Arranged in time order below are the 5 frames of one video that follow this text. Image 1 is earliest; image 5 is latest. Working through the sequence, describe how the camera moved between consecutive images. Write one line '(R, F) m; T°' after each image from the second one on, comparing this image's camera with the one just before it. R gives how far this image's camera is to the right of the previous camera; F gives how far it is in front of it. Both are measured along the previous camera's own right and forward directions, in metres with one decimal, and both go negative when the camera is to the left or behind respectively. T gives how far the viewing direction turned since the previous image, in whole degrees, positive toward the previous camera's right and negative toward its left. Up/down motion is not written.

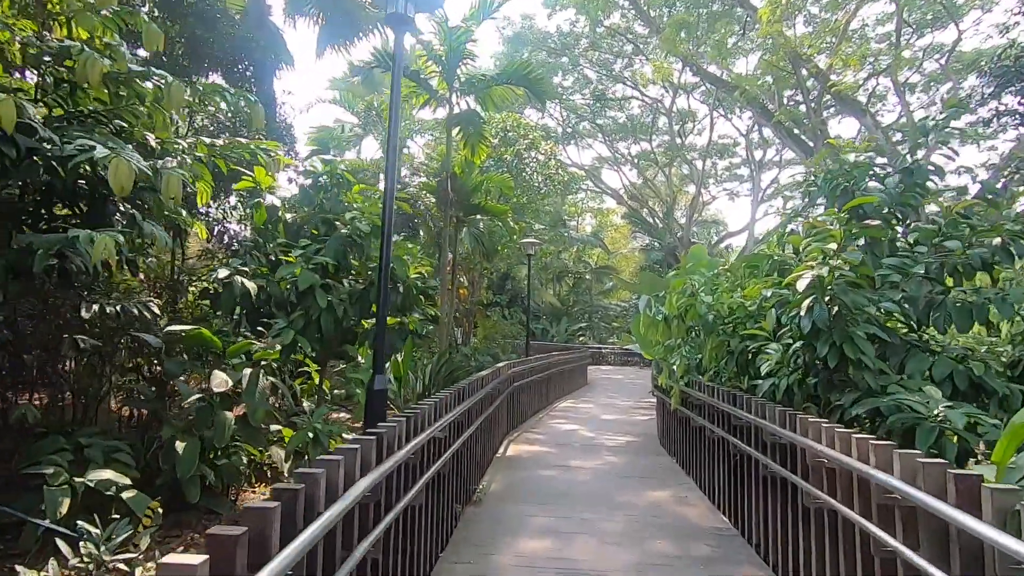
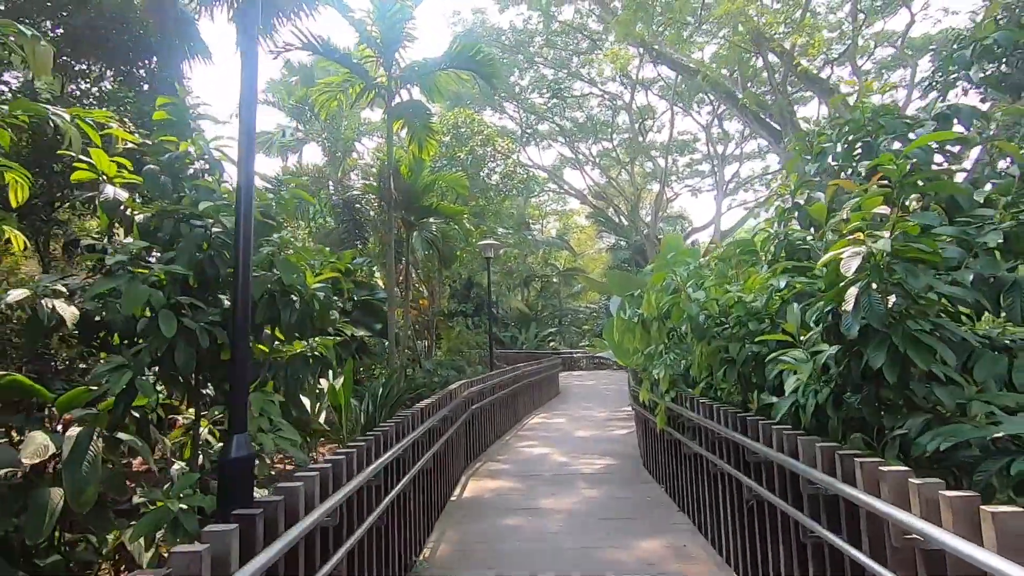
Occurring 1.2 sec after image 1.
(+0.2, +1.0) m; +3°
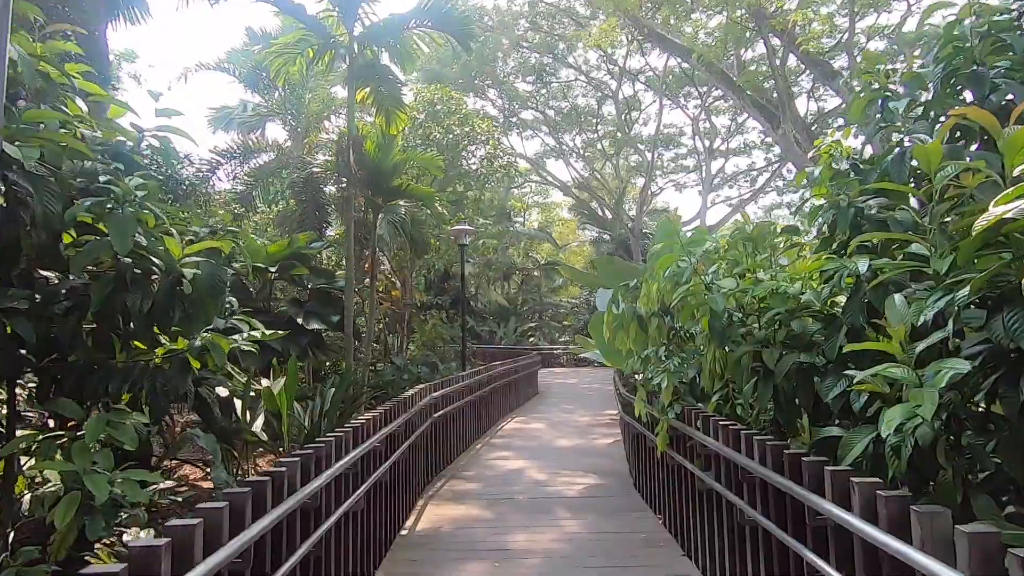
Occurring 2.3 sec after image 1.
(+0.1, +0.9) m; +2°
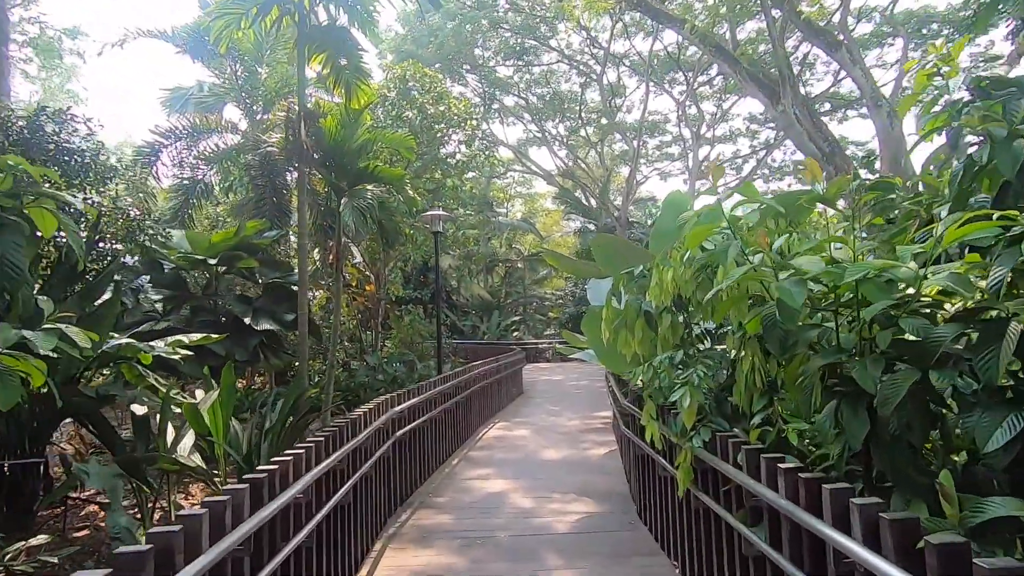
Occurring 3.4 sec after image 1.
(+0.1, +0.9) m; +2°
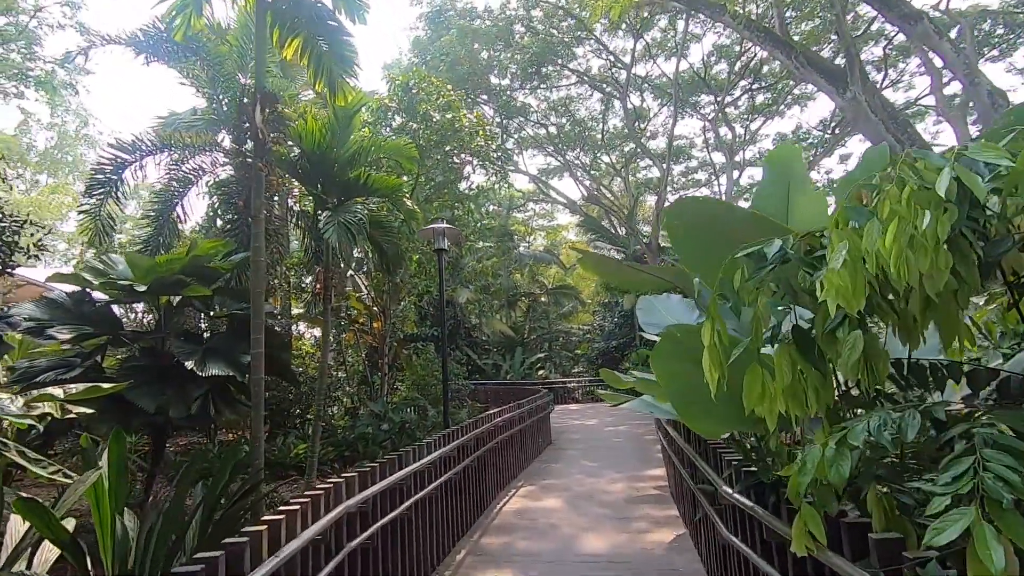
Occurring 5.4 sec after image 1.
(0.0, +1.6) m; -2°
